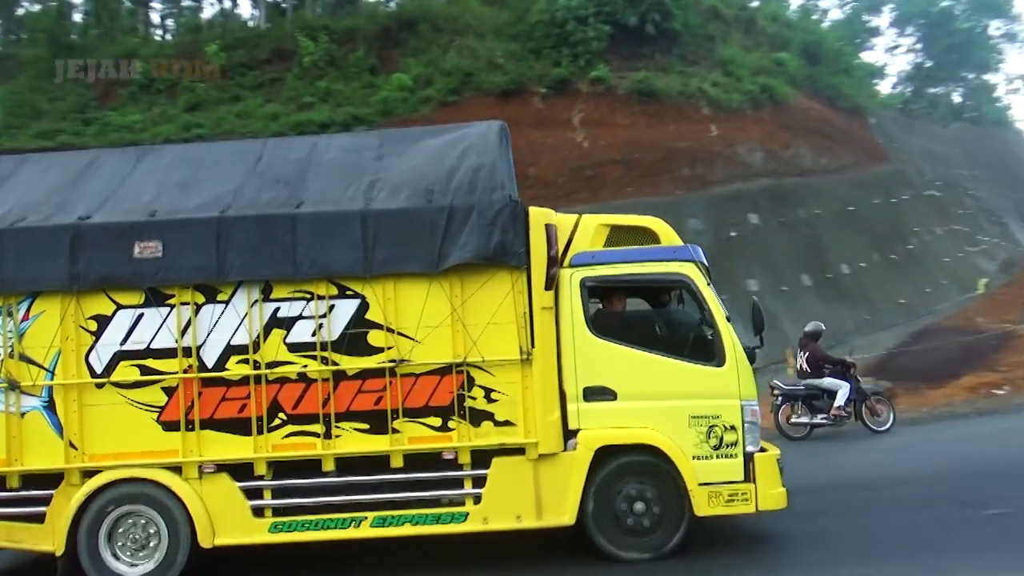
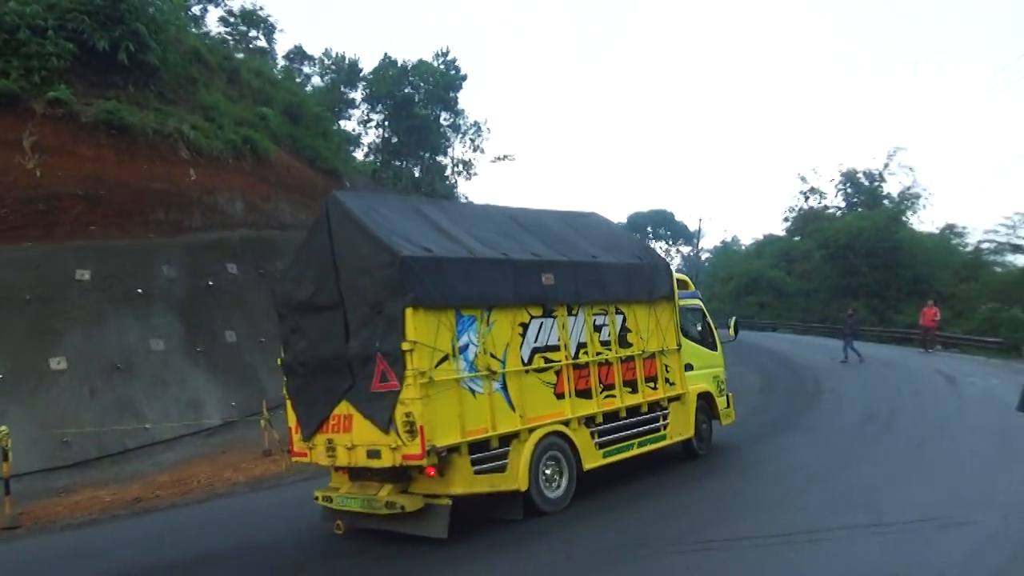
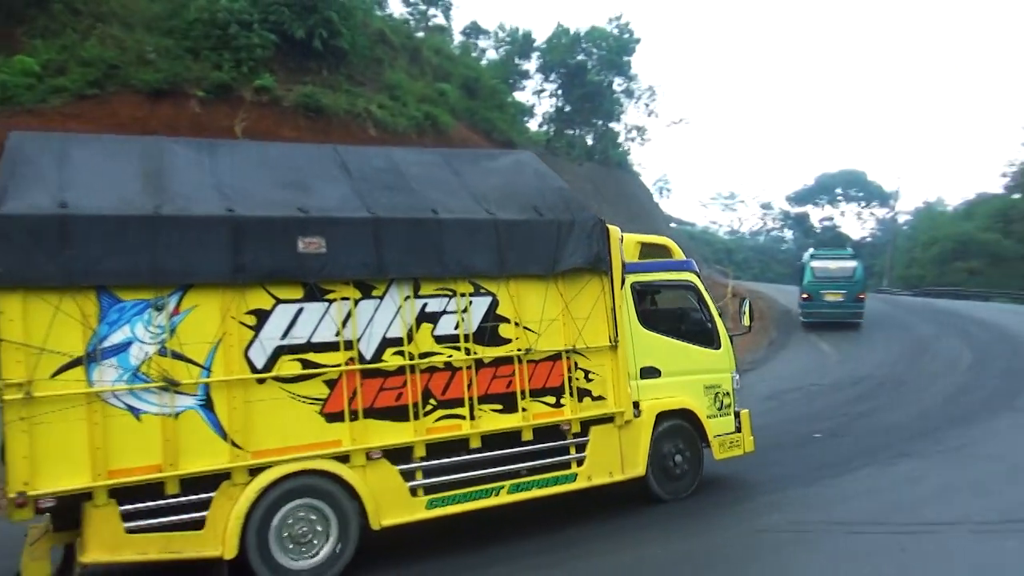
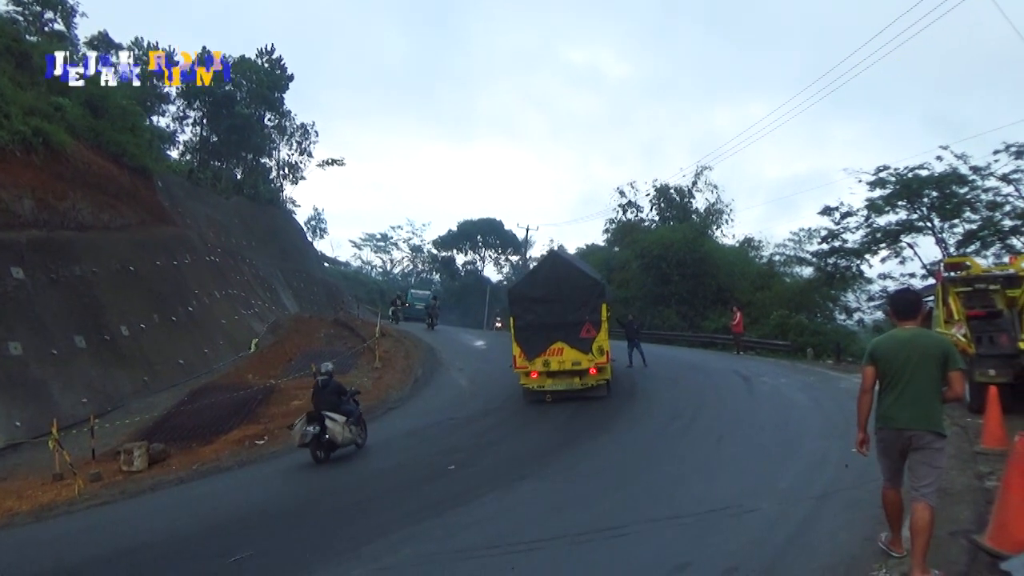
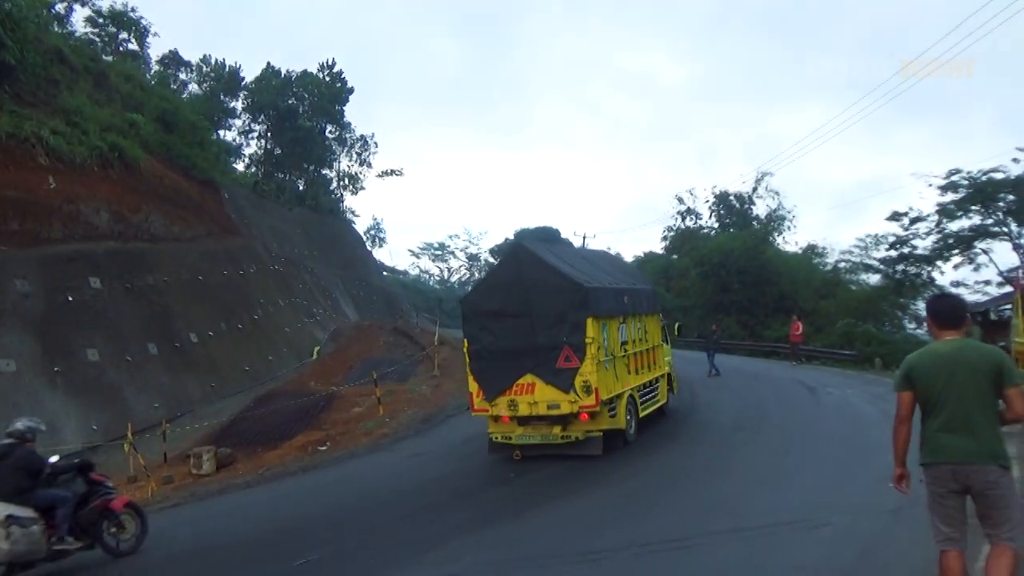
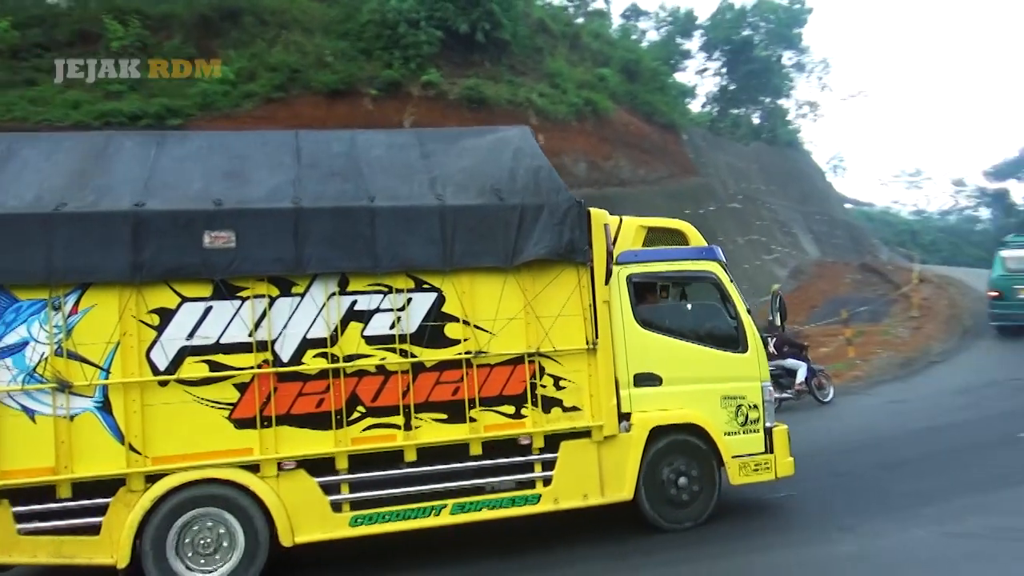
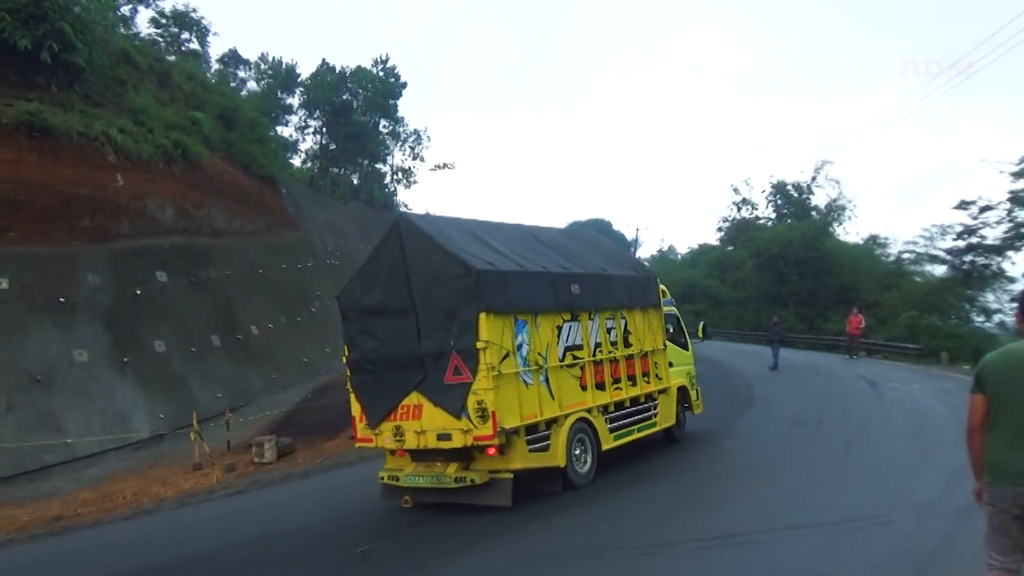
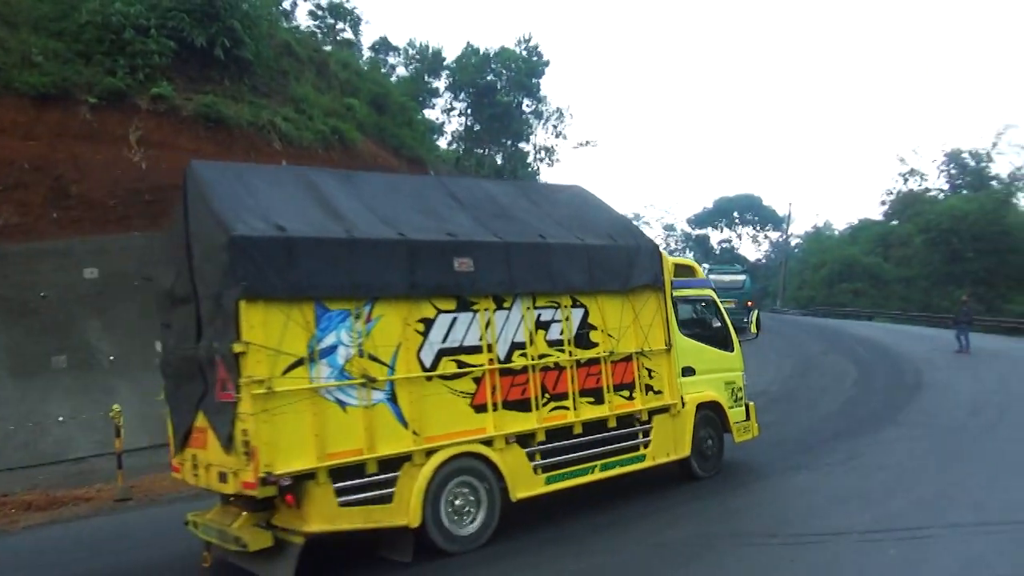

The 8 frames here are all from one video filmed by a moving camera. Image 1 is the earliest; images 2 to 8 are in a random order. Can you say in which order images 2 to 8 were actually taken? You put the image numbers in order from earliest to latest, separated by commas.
6, 3, 8, 2, 7, 5, 4
